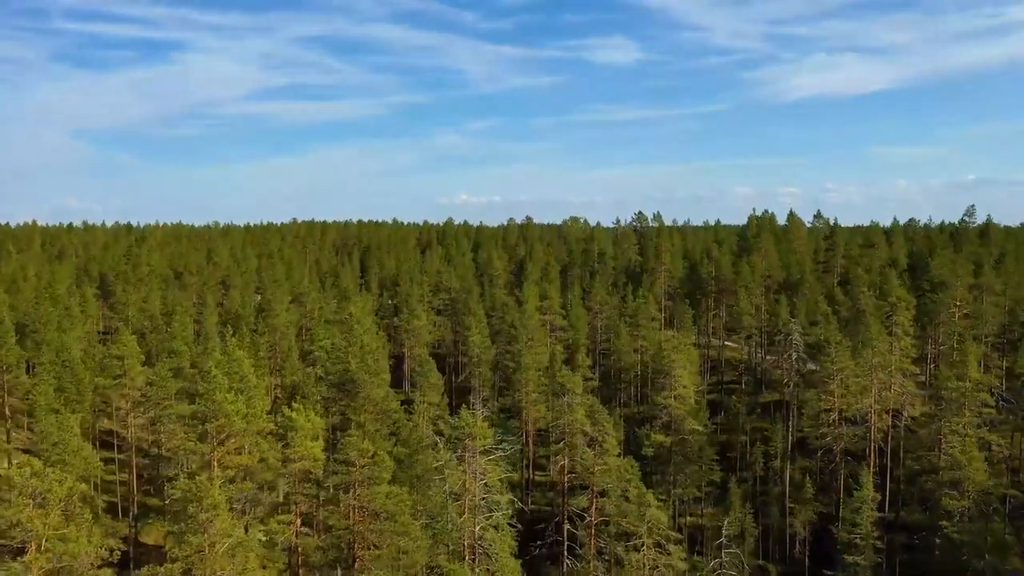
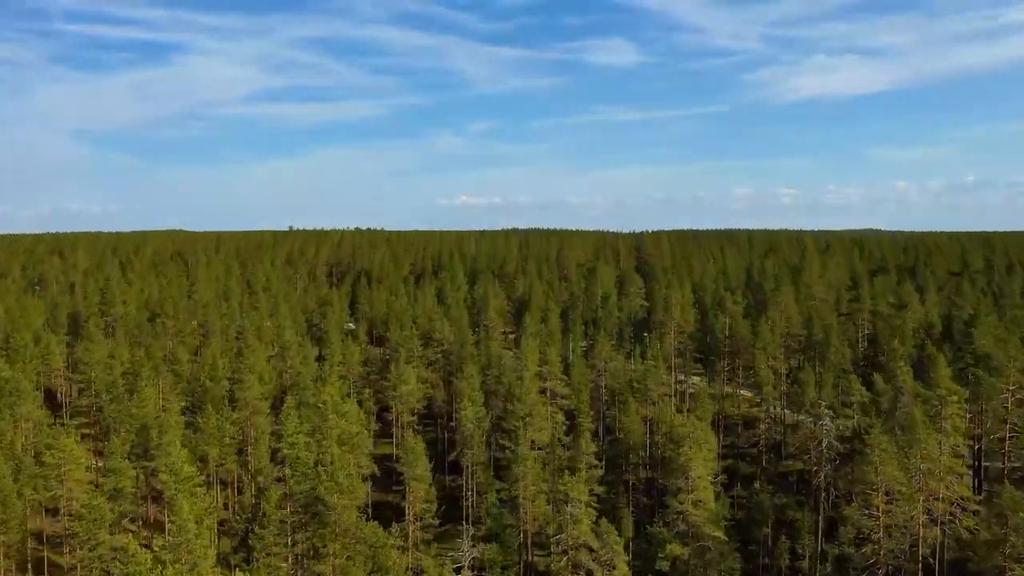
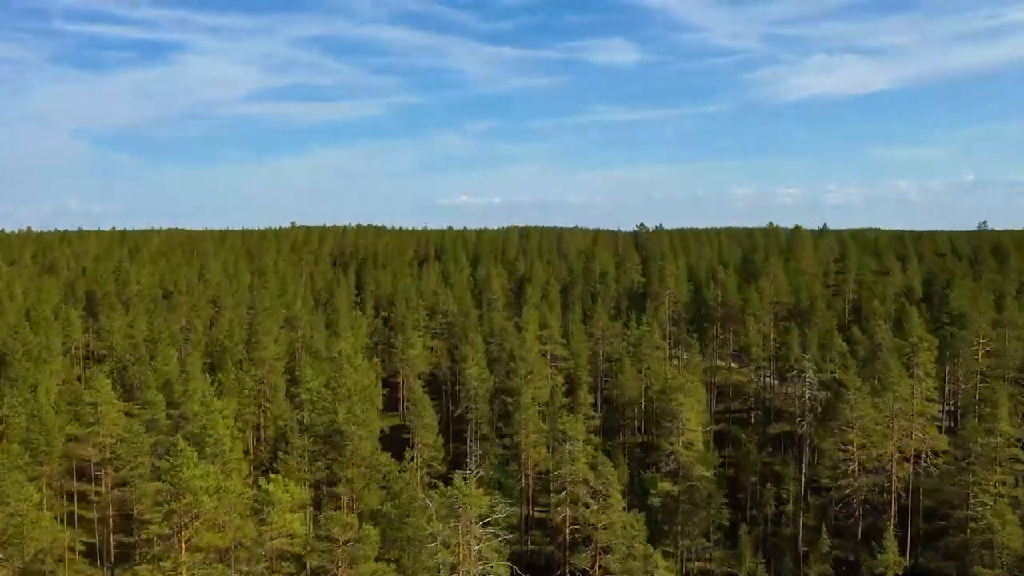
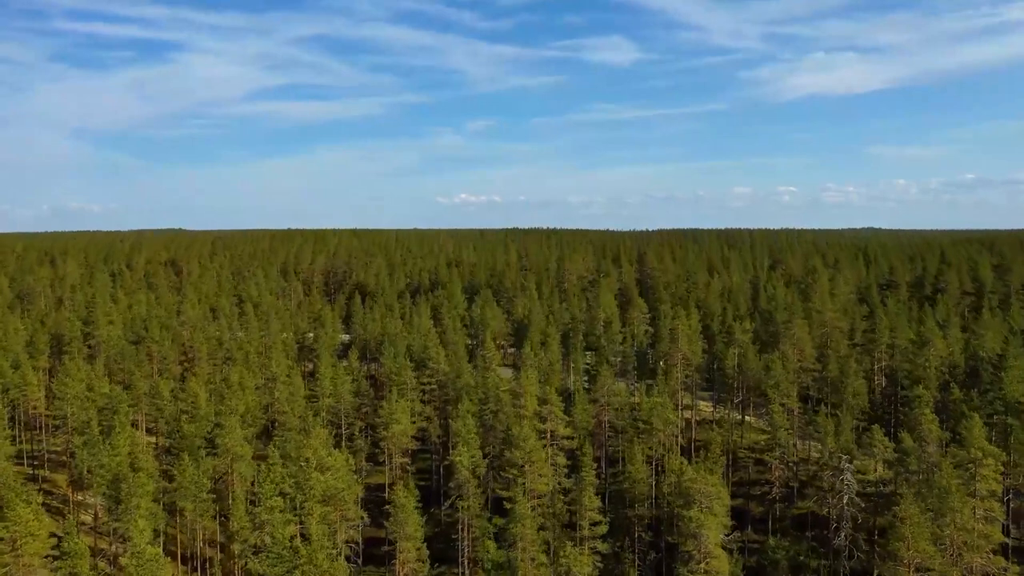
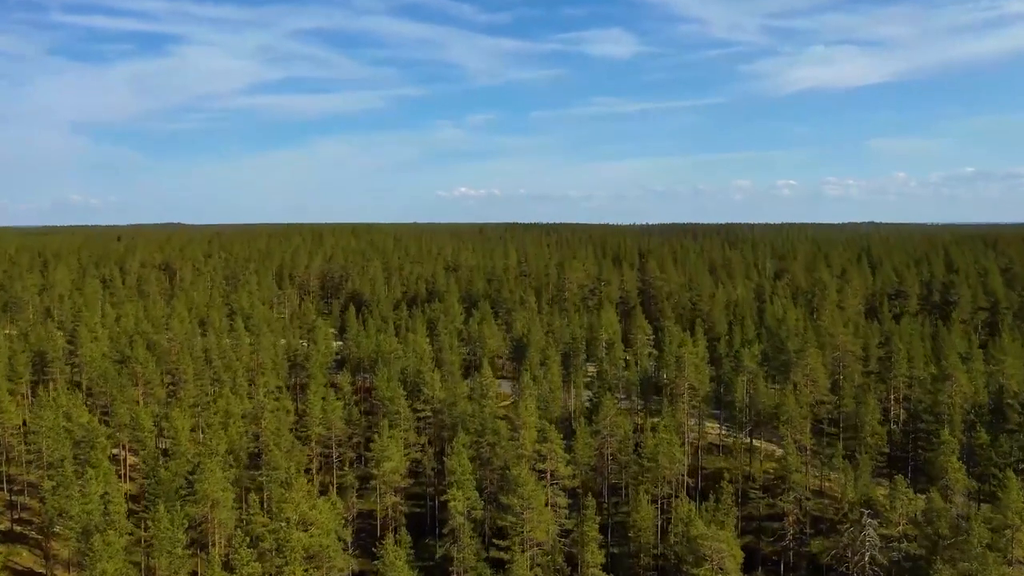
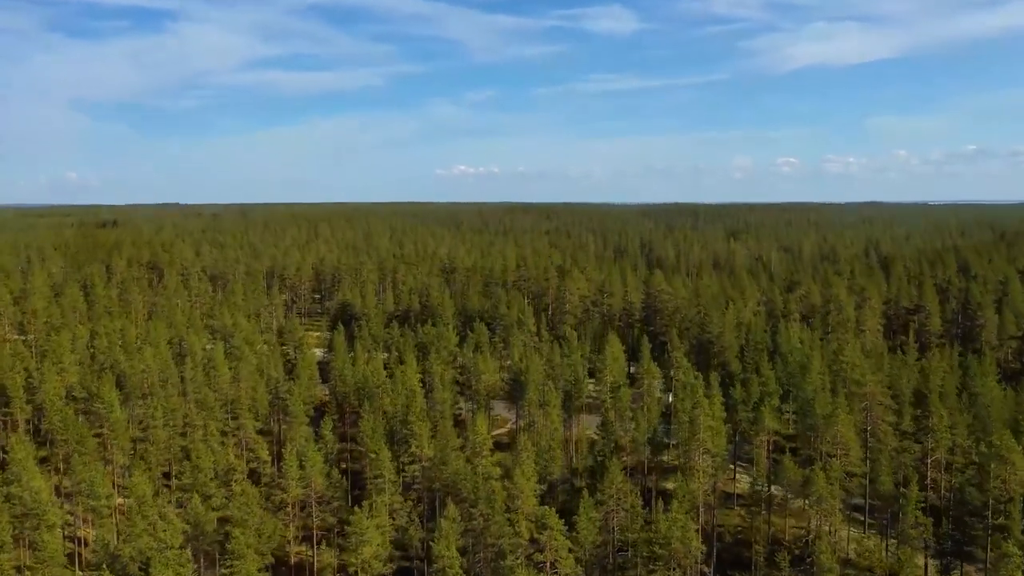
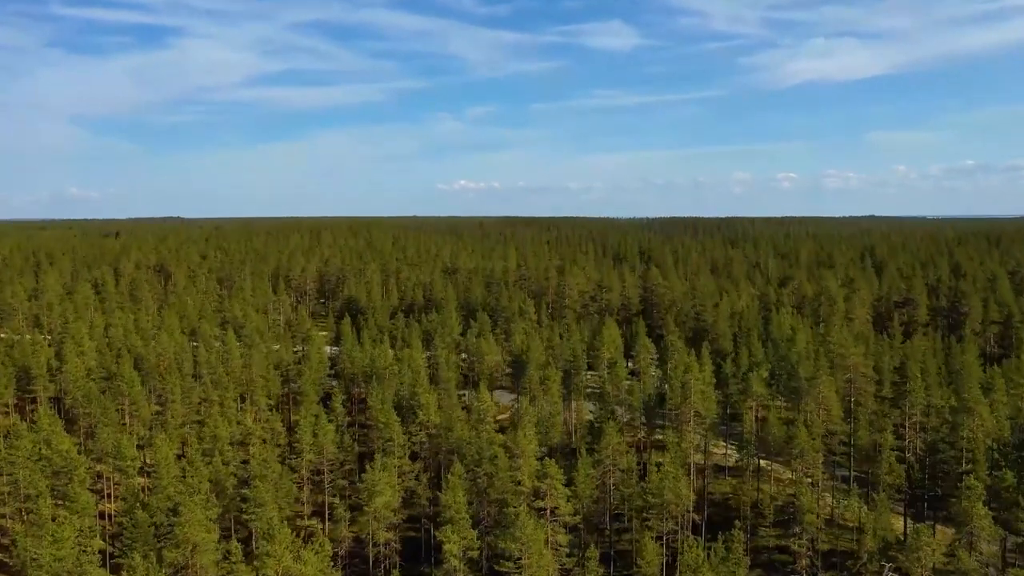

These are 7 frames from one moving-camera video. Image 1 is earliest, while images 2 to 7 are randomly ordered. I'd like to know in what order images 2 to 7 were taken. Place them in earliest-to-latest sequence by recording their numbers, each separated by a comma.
3, 2, 4, 5, 7, 6
